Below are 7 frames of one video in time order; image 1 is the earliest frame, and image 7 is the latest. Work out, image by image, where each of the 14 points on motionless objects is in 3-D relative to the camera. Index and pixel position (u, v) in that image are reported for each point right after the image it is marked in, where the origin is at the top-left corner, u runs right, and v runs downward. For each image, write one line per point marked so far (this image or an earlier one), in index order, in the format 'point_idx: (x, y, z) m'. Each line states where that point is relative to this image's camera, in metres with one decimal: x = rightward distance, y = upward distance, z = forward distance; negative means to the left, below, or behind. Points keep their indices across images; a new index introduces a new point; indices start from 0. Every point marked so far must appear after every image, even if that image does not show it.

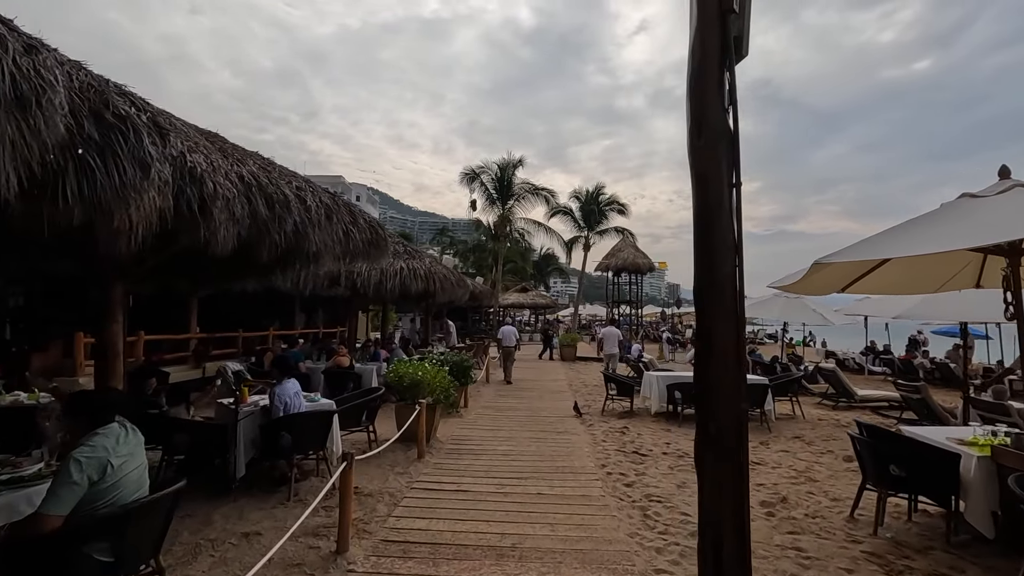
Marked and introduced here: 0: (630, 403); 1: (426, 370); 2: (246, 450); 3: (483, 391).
0: (+2.2, -2.2, +10.2) m
1: (-1.2, -1.1, +7.3) m
2: (-2.6, -1.6, +5.3) m
3: (-0.6, -2.4, +12.3) m
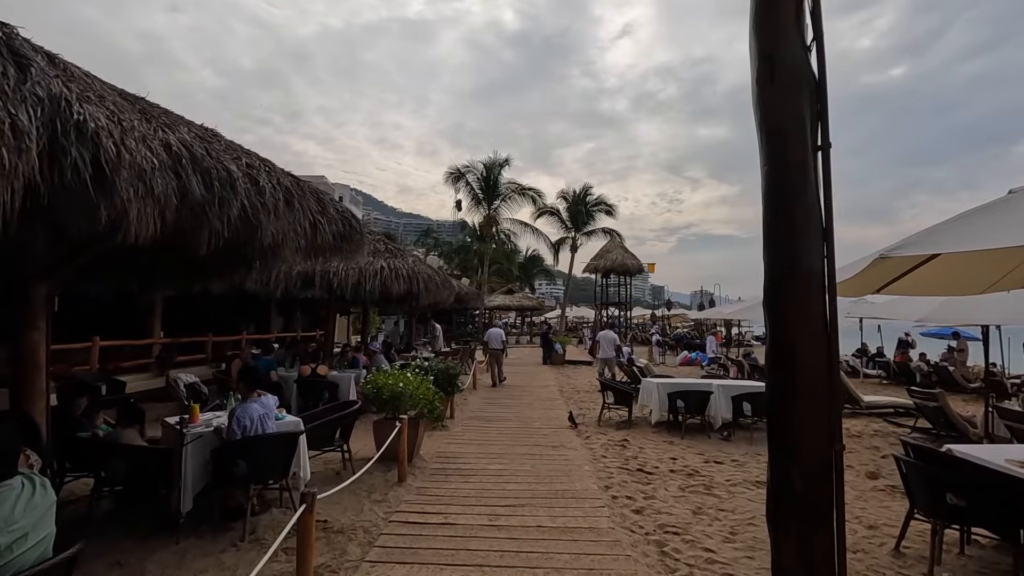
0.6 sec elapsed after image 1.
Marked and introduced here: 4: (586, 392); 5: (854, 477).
0: (+2.1, -2.2, +9.5) m
1: (-1.2, -1.1, +6.5) m
2: (-2.6, -1.6, +4.5) m
3: (-0.9, -2.4, +11.5) m
4: (+1.8, -2.6, +13.2) m
5: (+4.1, -2.3, +6.5) m
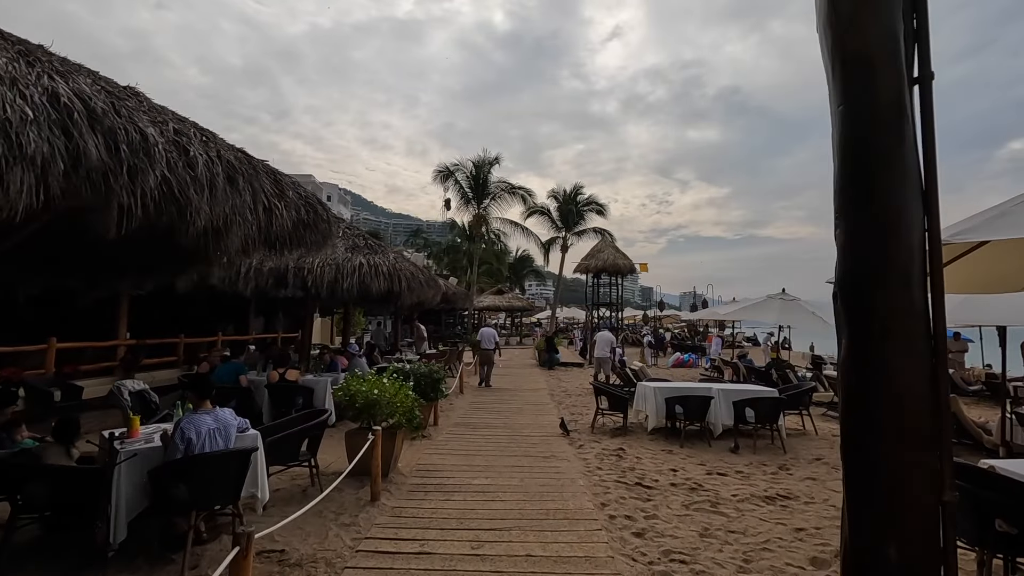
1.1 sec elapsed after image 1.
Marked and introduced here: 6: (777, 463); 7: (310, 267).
0: (+1.9, -2.2, +9.0) m
1: (-1.4, -1.0, +5.9) m
2: (-2.7, -1.6, +3.9) m
3: (-1.1, -2.4, +10.9) m
4: (+1.5, -2.5, +12.7) m
5: (+4.0, -2.2, +6.0) m
6: (+3.5, -2.3, +7.0) m
7: (-3.1, +0.3, +8.3) m
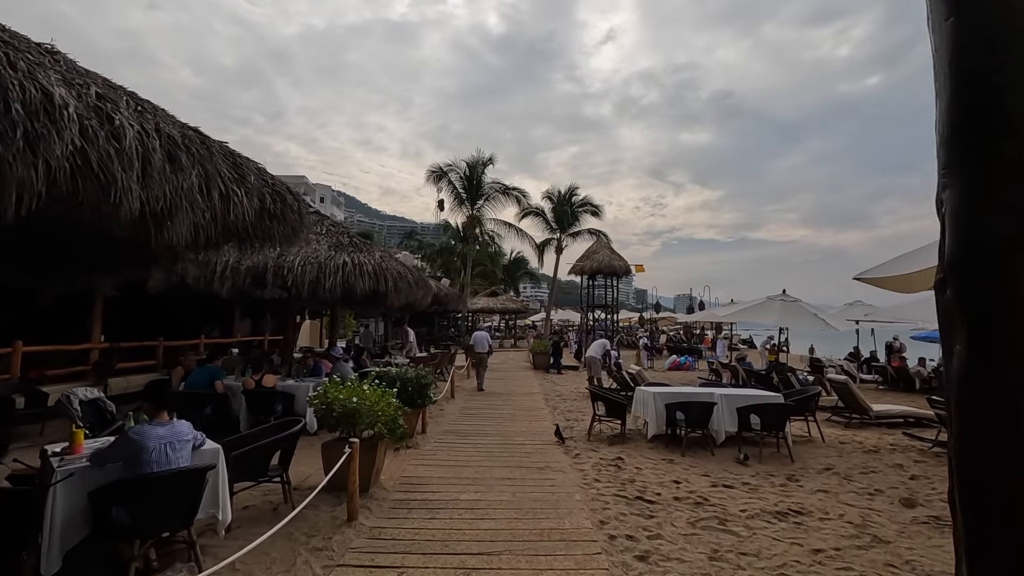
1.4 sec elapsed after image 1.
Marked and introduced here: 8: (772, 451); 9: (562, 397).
0: (+1.7, -2.2, +8.6) m
1: (-1.5, -1.0, +5.5) m
2: (-2.8, -1.5, +3.4) m
3: (-1.3, -2.4, +10.5) m
4: (+1.4, -2.6, +12.3) m
5: (+3.9, -2.2, +5.6) m
6: (+3.4, -2.3, +6.6) m
7: (-3.2, +0.3, +7.8) m
8: (+3.7, -2.3, +7.6) m
9: (+1.2, -2.6, +13.0) m
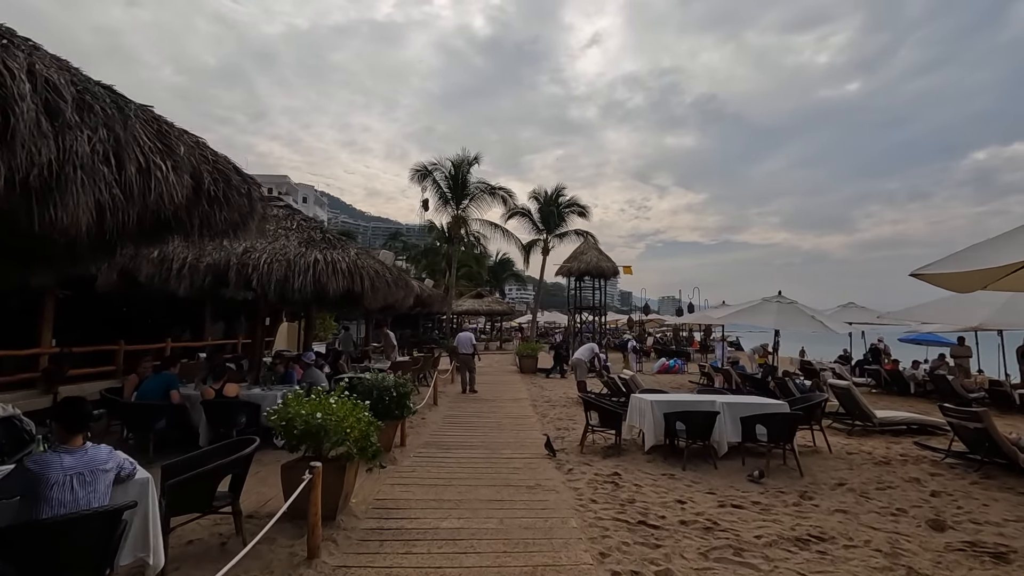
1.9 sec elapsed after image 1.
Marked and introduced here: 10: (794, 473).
0: (+1.5, -2.2, +8.0) m
1: (-1.6, -1.0, +4.8) m
2: (-2.9, -1.5, +2.7) m
3: (-1.5, -2.4, +9.8) m
4: (+1.1, -2.6, +11.7) m
5: (+3.8, -2.2, +5.0) m
6: (+3.2, -2.3, +6.1) m
7: (-3.4, +0.3, +7.1) m
8: (+3.5, -2.3, +7.1) m
9: (+0.9, -2.7, +12.4) m
10: (+3.5, -2.3, +6.7) m
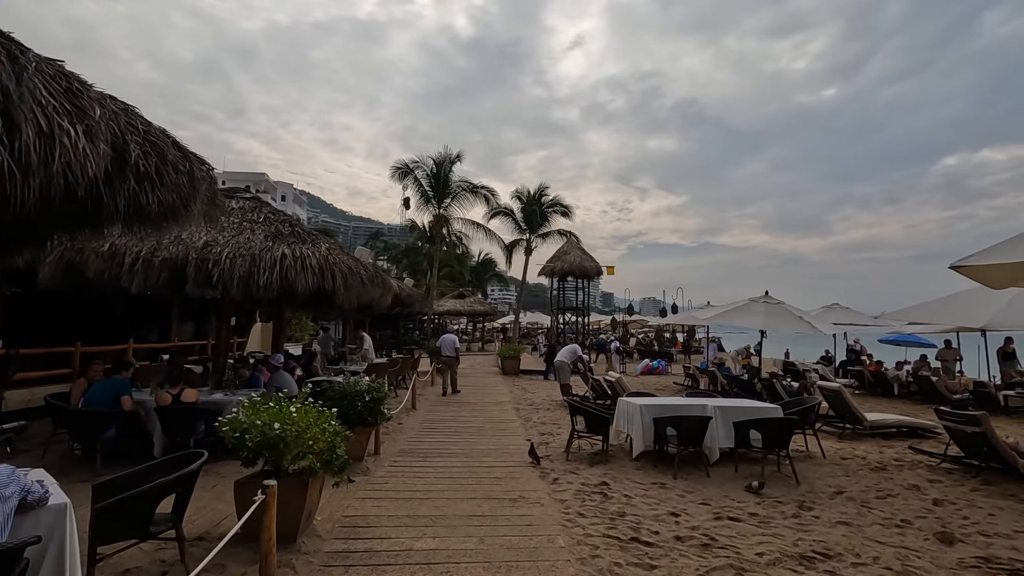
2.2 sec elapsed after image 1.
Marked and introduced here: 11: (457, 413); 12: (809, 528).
0: (+1.3, -2.2, +7.6) m
1: (-1.7, -1.0, +4.3) m
2: (-2.9, -1.5, +2.2) m
3: (-1.8, -2.4, +9.3) m
4: (+0.7, -2.6, +11.3) m
5: (+3.6, -2.2, +4.7) m
6: (+3.0, -2.3, +5.8) m
7: (-3.6, +0.4, +6.6) m
8: (+3.3, -2.3, +6.8) m
9: (+0.5, -2.6, +12.0) m
10: (+3.3, -2.3, +6.4) m
11: (-1.1, -2.5, +10.8) m
12: (+2.8, -2.2, +5.0) m
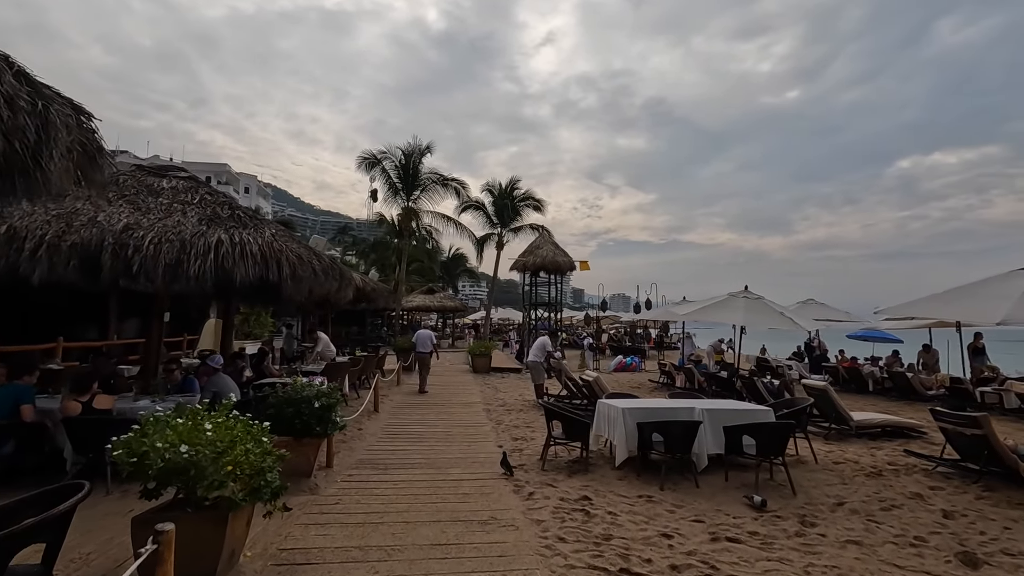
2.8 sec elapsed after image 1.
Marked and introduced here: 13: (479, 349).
0: (+0.9, -2.1, +6.9) m
1: (-1.9, -0.9, +3.5) m
2: (-3.0, -1.4, +1.3) m
3: (-2.3, -2.2, +8.5) m
4: (+0.1, -2.4, +10.6) m
5: (+3.4, -2.1, +4.2) m
6: (+2.7, -2.2, +5.2) m
7: (-3.9, +0.5, +5.6) m
8: (+2.9, -2.2, +6.2) m
9: (-0.1, -2.5, +11.3) m
10: (+3.0, -2.2, +5.9) m
11: (-1.7, -2.4, +10.0) m
12: (+2.5, -2.2, +4.5) m
13: (-1.2, -2.2, +19.7) m
